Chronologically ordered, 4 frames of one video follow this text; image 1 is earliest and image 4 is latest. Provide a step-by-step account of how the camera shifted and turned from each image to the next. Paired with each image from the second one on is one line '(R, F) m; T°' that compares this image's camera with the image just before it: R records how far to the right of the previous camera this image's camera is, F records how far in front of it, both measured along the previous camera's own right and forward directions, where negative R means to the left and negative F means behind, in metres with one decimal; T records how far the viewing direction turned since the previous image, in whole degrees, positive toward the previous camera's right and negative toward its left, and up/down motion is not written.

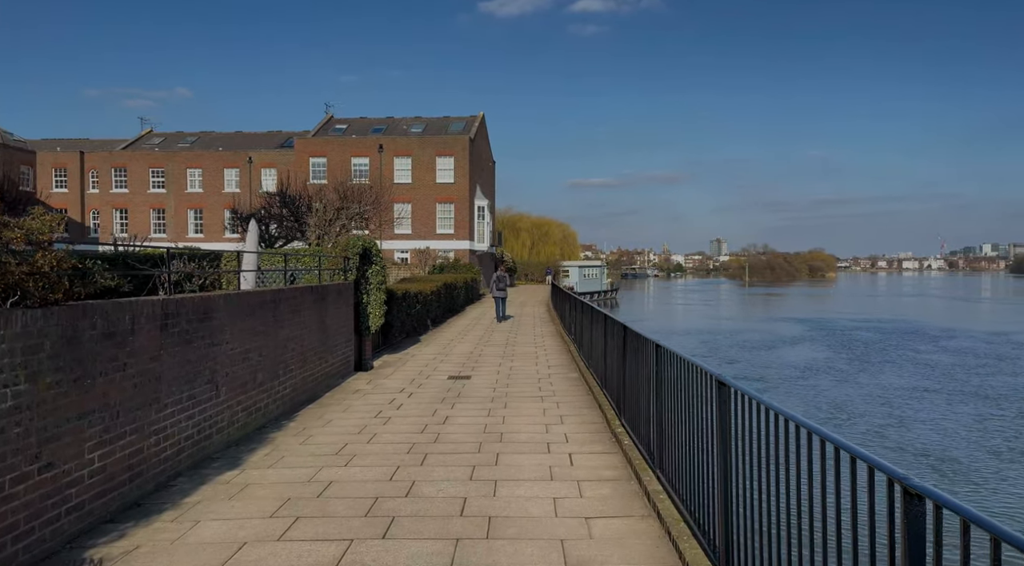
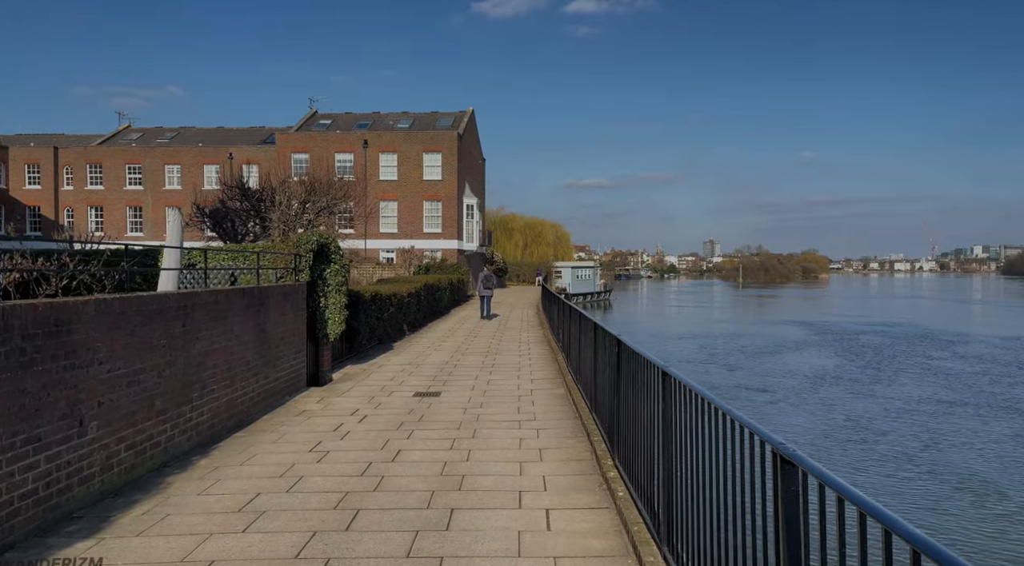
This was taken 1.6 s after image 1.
(+0.2, +1.5) m; +1°
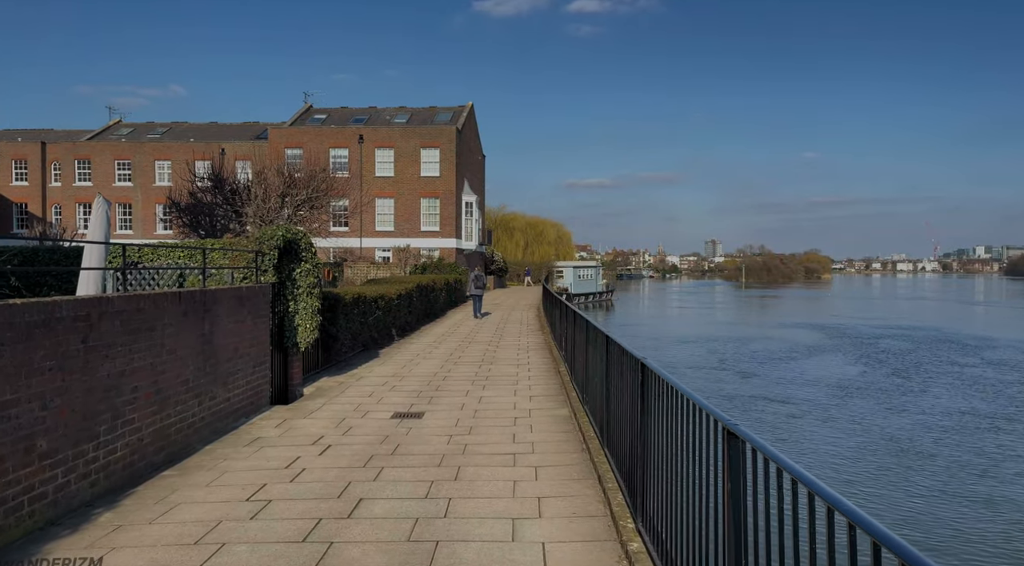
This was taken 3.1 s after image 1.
(+0.1, +1.3) m; 0°
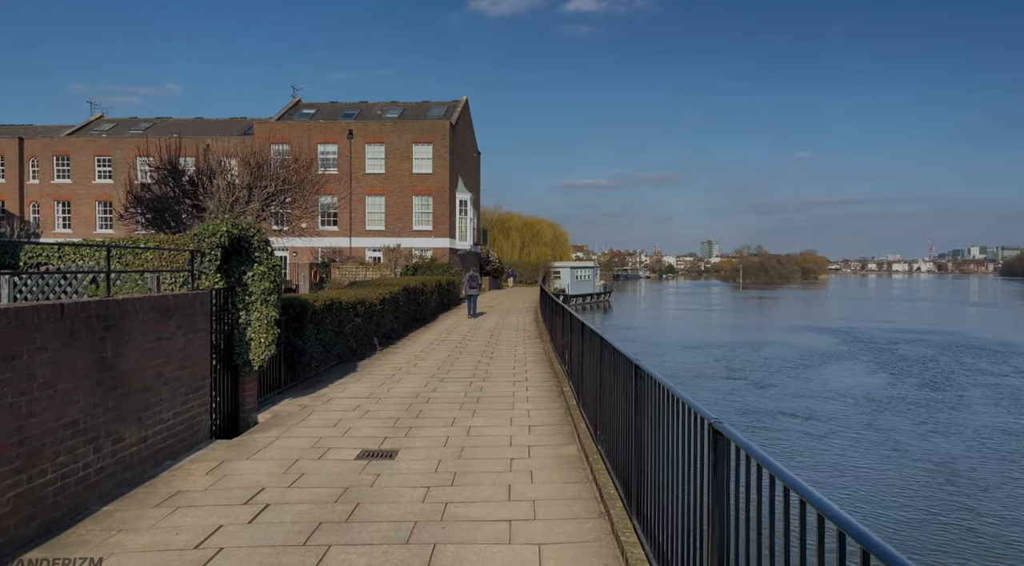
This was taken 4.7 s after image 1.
(0.0, +1.5) m; 0°
